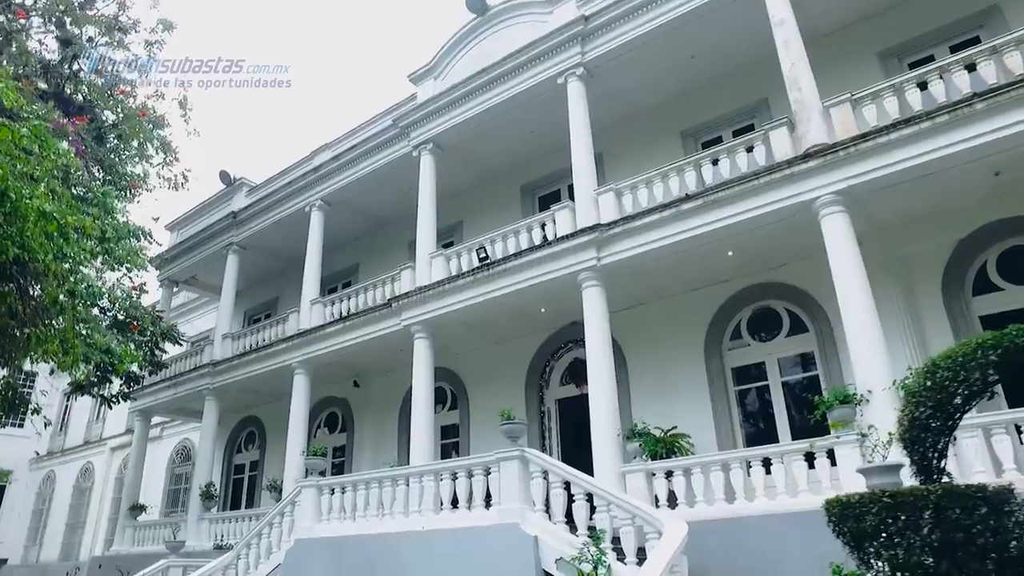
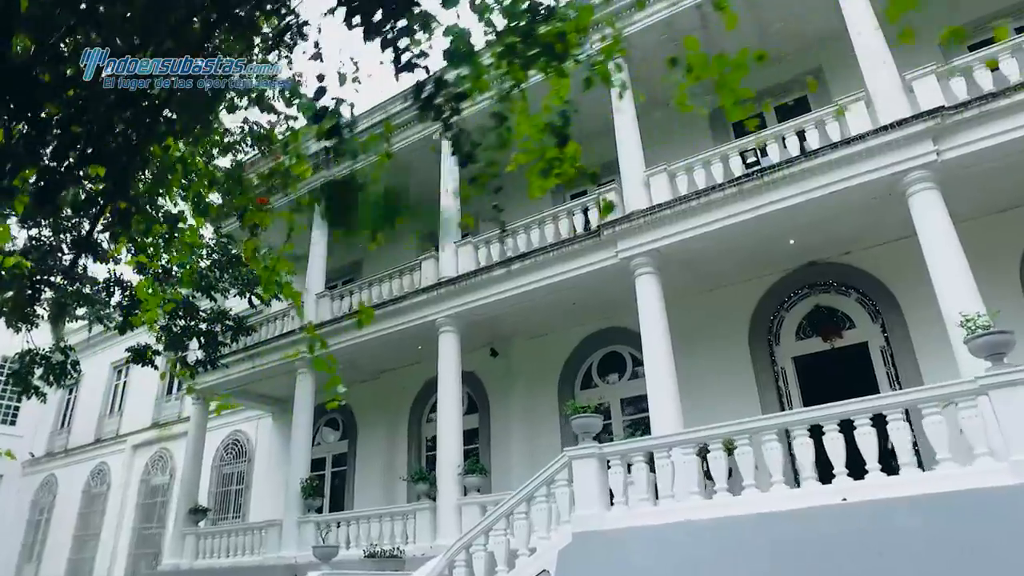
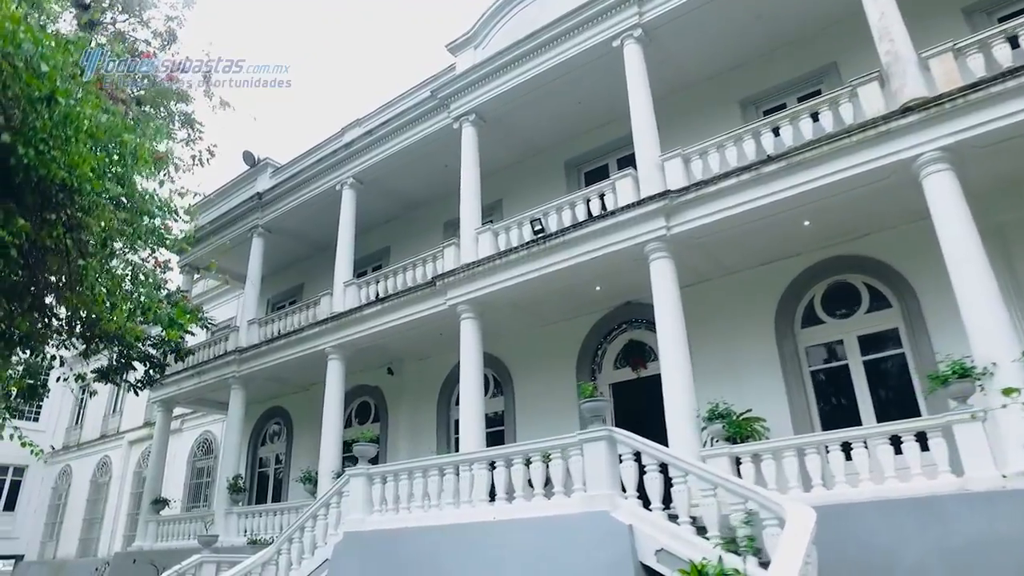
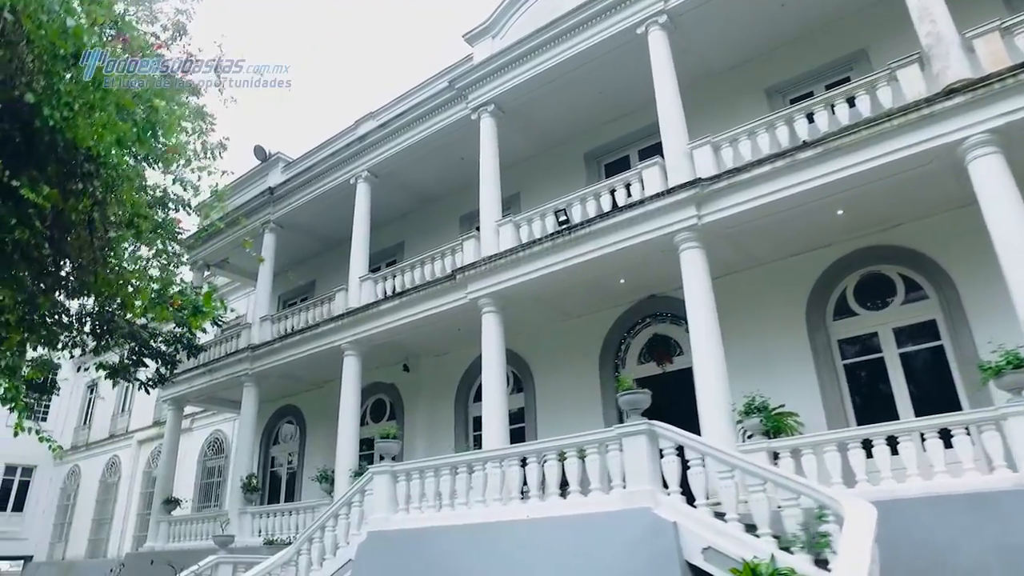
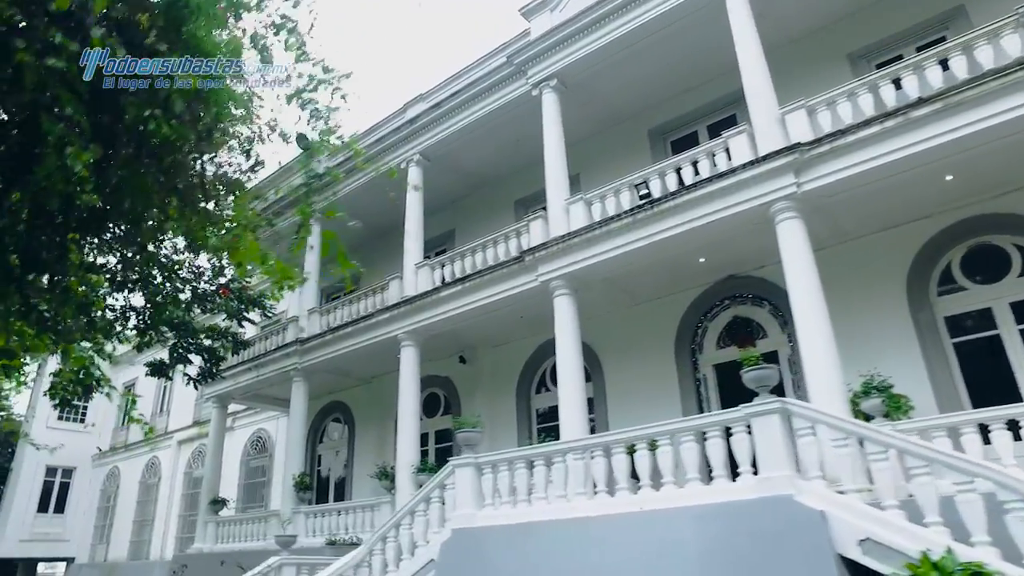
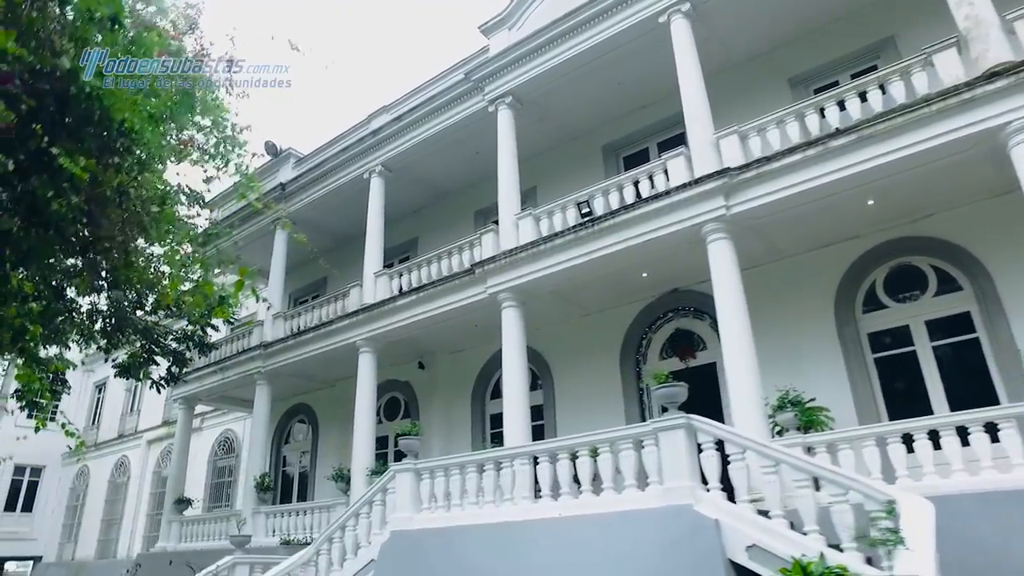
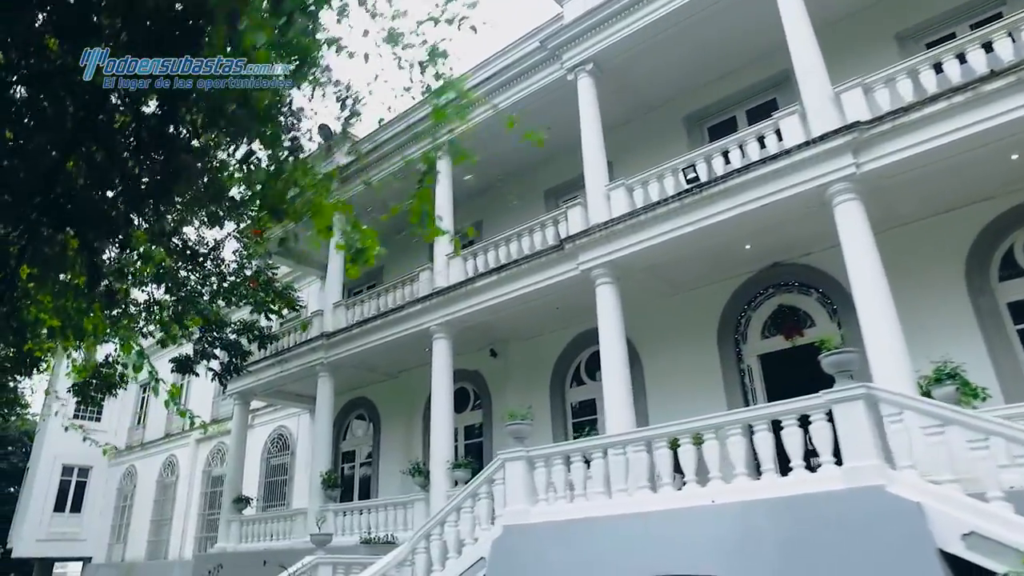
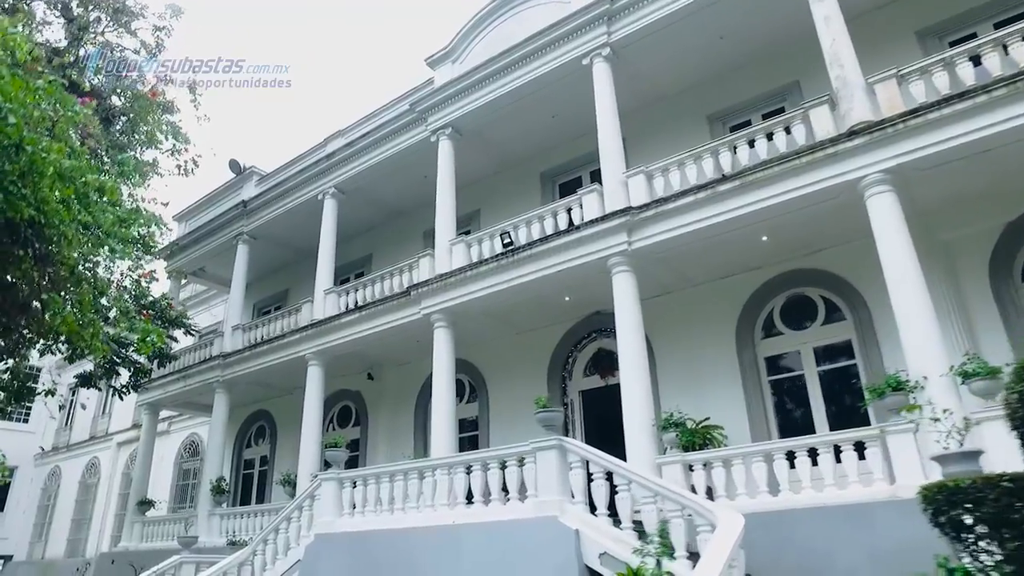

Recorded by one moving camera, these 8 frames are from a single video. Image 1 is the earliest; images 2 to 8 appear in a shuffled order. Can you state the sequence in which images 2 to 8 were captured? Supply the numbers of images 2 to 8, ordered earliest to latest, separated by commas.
8, 3, 4, 6, 5, 7, 2
